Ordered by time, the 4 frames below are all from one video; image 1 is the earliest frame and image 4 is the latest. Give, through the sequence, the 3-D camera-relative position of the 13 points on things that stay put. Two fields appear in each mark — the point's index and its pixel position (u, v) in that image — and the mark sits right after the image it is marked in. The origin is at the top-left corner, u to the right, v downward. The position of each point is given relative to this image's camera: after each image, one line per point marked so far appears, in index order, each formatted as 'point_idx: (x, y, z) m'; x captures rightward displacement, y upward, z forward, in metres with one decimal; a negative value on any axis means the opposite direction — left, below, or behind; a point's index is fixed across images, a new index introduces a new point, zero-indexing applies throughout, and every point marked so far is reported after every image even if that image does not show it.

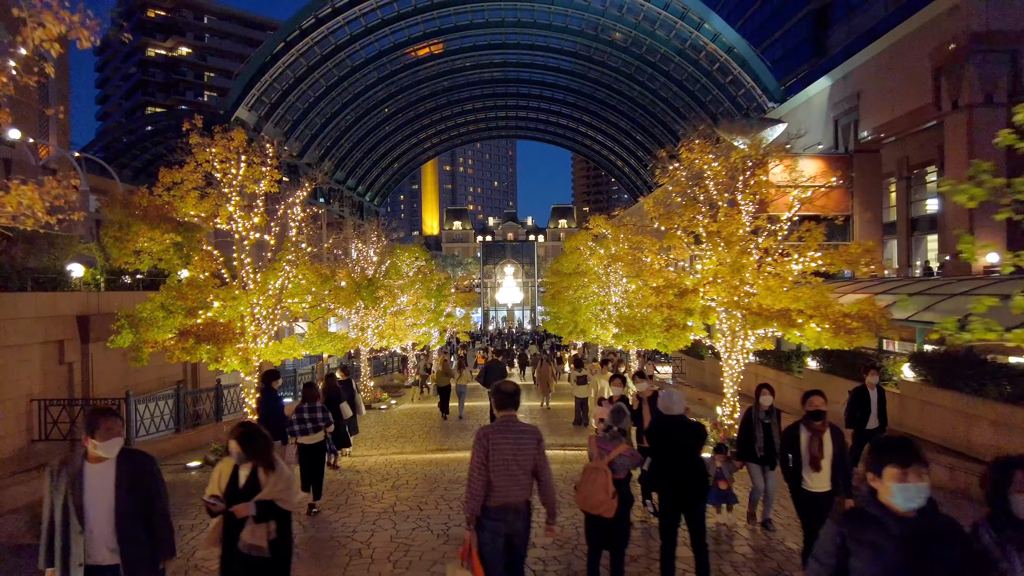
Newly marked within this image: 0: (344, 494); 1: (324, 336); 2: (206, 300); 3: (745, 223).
0: (-2.4, -3.0, +9.2) m
1: (-4.4, -1.1, +14.7) m
2: (-5.5, -0.2, +11.2) m
3: (+4.2, +1.2, +11.3) m
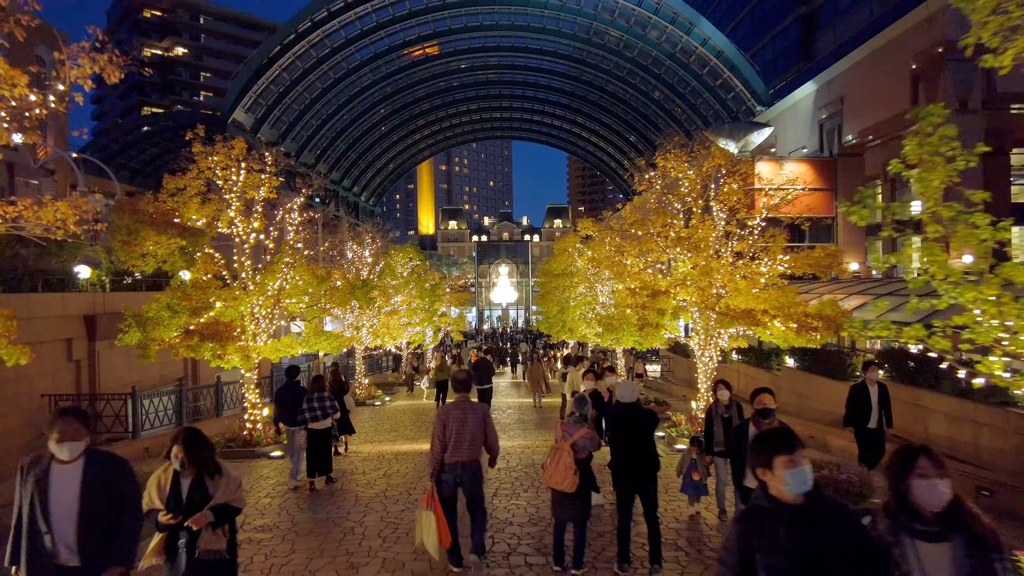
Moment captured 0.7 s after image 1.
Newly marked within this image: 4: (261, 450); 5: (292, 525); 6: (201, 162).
0: (-2.7, -3.0, +9.9) m
1: (-4.7, -1.1, +15.4) m
2: (-5.8, -0.2, +11.9) m
3: (+3.9, +1.1, +12.0) m
4: (-4.9, -3.2, +12.4) m
5: (-2.7, -2.9, +7.6) m
6: (-6.3, +2.6, +12.7) m
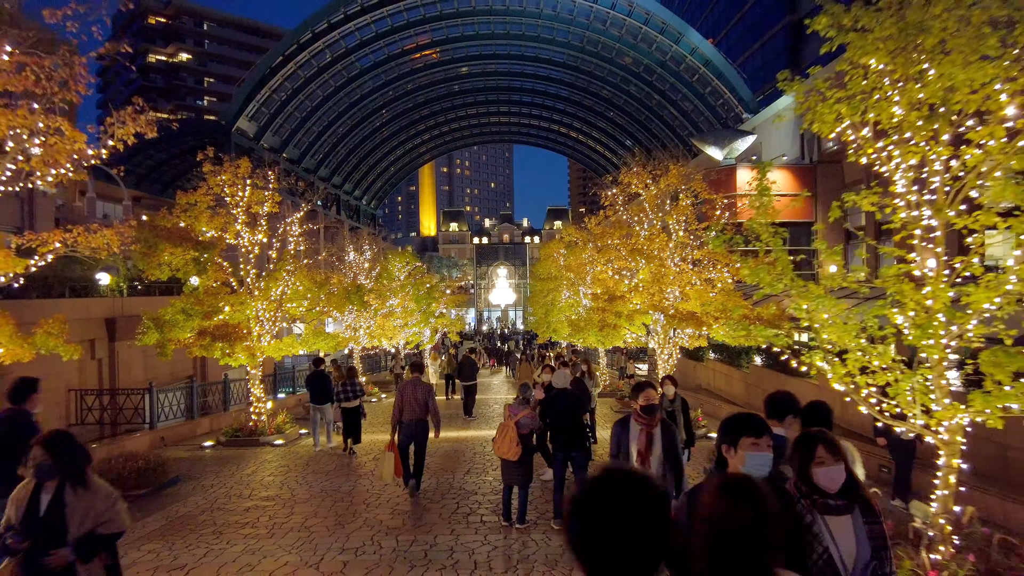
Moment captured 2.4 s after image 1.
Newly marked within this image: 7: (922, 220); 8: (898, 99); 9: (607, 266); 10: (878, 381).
0: (-3.2, -3.2, +11.3) m
1: (-5.2, -1.3, +16.8) m
2: (-6.2, -0.4, +13.4) m
3: (+3.4, +1.0, +13.5) m
4: (-5.4, -3.3, +13.8) m
5: (-3.2, -3.0, +9.1) m
6: (-6.8, +2.4, +14.2) m
7: (+3.4, +0.5, +5.2) m
8: (+3.1, +1.5, +5.1) m
9: (+2.2, +0.5, +14.8) m
10: (+3.1, -0.8, +5.4) m
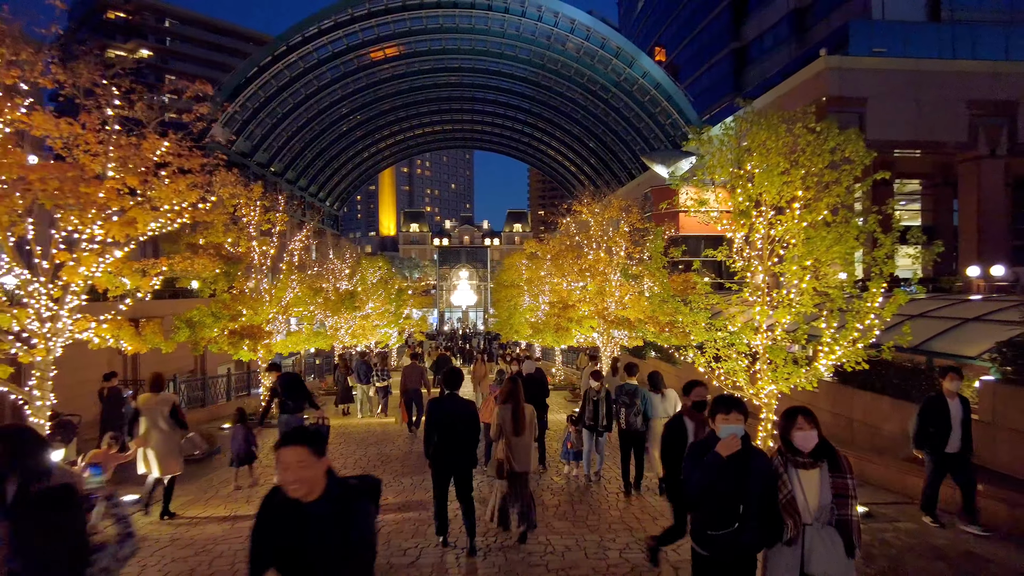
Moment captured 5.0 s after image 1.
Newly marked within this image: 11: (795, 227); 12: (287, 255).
0: (-3.8, -3.4, +14.1) m
1: (-6.1, -1.5, +19.5) m
2: (-7.0, -0.5, +16.0) m
3: (+2.7, +0.8, +16.7) m
4: (-6.2, -3.5, +16.5) m
5: (-3.6, -3.2, +11.9) m
6: (-7.5, +2.3, +16.7) m
7: (+3.2, +0.3, +8.5) m
8: (+2.9, +1.2, +8.3) m
9: (+1.4, +0.3, +17.9) m
10: (+2.9, -1.1, +8.6) m
11: (+3.6, +0.8, +8.1) m
12: (-6.8, +1.0, +18.7) m
